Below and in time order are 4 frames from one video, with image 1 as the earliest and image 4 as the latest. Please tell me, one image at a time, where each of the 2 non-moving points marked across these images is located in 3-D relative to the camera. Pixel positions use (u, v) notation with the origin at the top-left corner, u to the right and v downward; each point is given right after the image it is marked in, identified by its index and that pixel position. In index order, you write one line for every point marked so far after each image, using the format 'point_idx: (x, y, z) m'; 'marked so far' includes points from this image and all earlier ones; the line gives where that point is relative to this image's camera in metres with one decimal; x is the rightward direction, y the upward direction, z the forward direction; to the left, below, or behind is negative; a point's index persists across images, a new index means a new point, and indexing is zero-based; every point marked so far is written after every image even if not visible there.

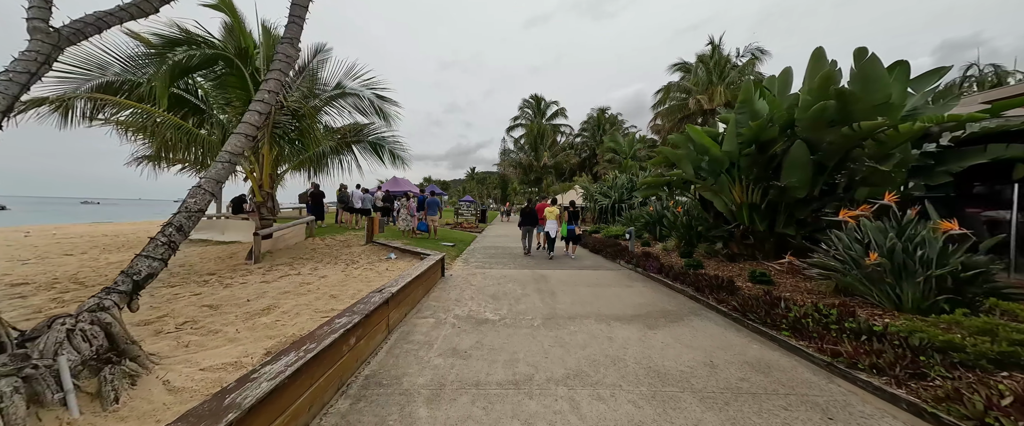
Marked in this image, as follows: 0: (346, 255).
0: (-3.9, -1.0, +7.2) m
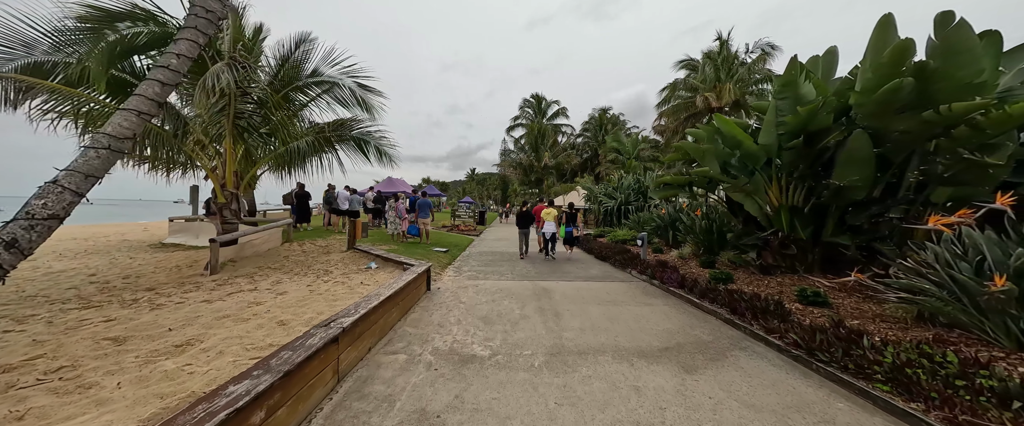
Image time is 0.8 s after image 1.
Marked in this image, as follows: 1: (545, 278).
0: (-4.0, -1.1, +6.3) m
1: (+0.7, -1.4, +6.5) m
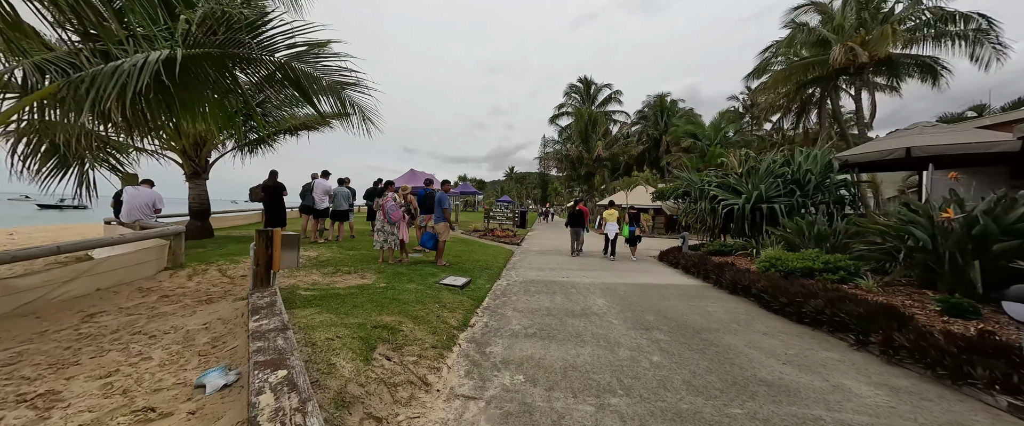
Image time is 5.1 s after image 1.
0: (-3.1, -1.1, +2.4) m
1: (+1.6, -1.4, +2.0) m
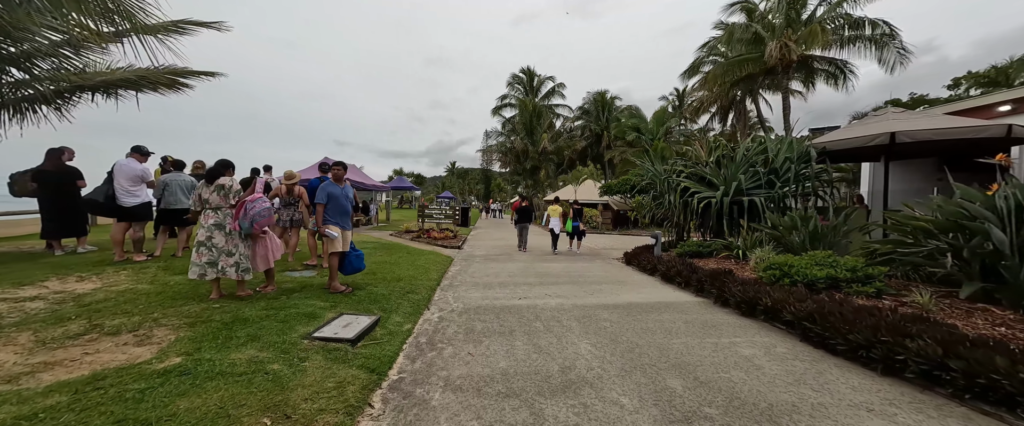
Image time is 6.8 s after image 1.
0: (-3.2, -1.2, -0.1) m
1: (+1.4, -1.4, +0.3) m
